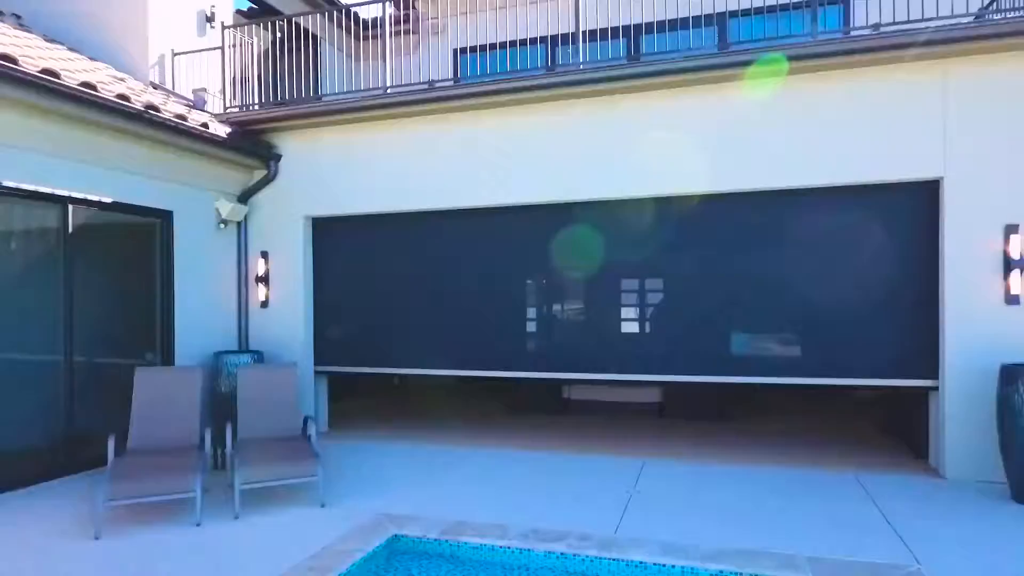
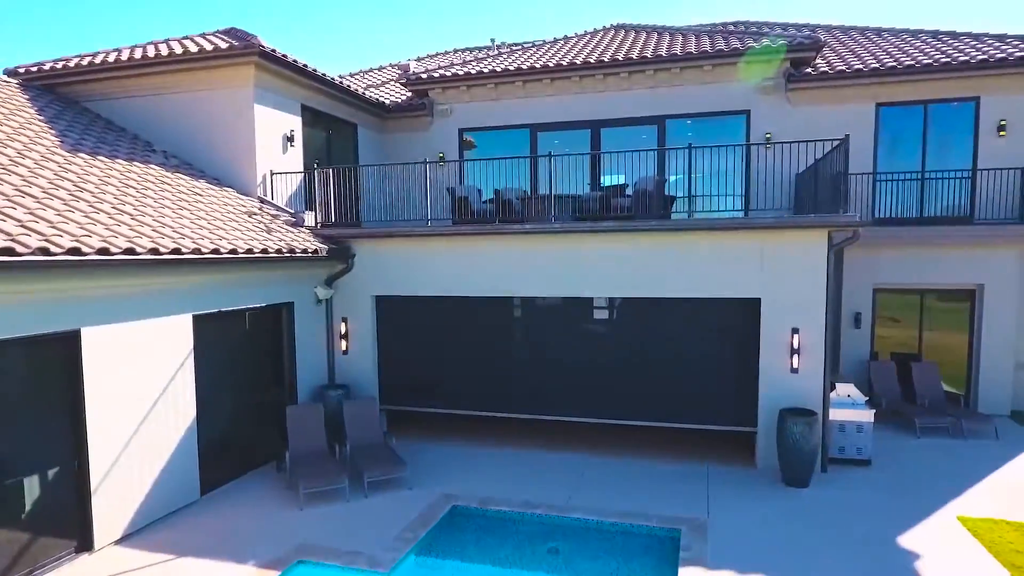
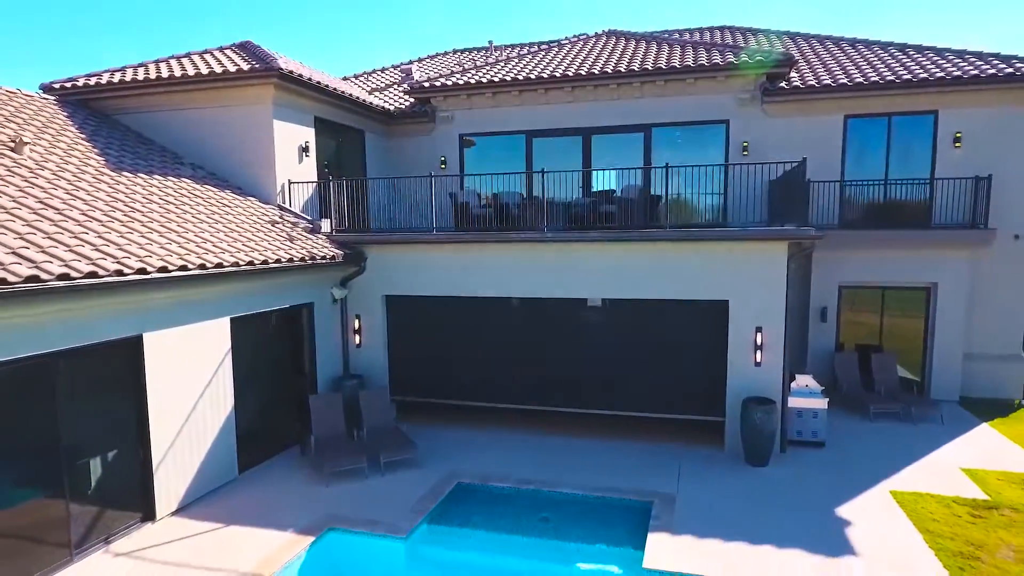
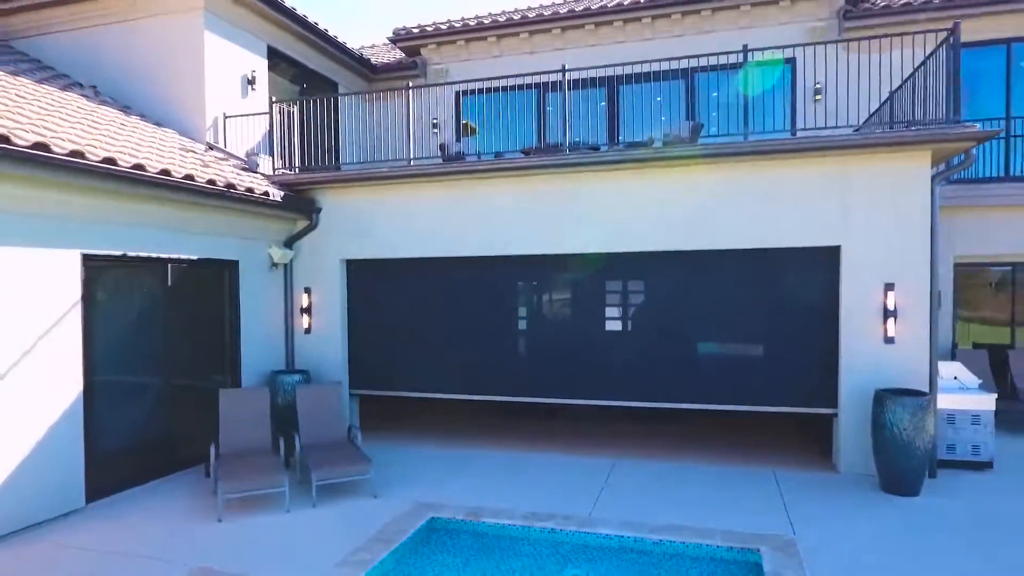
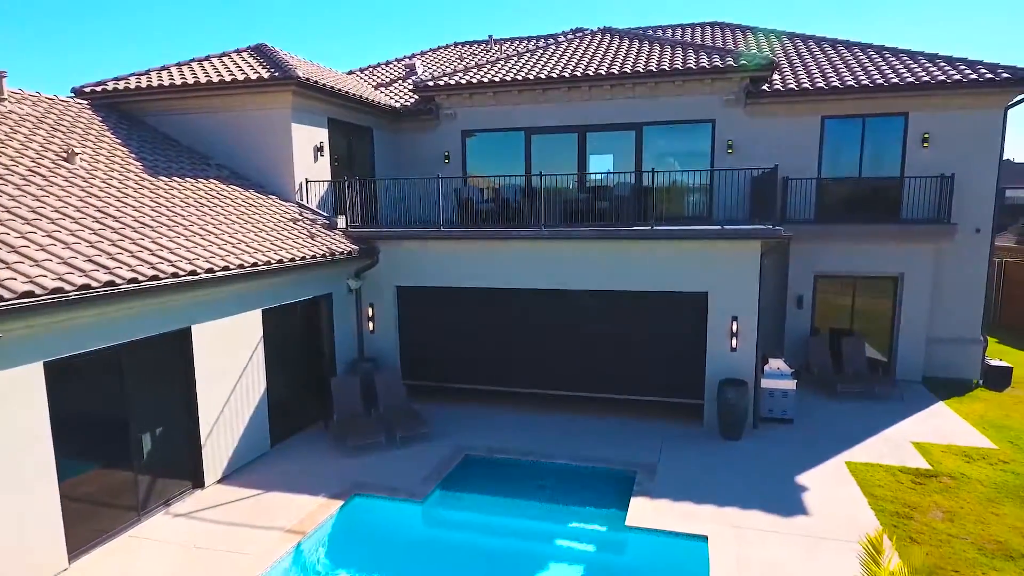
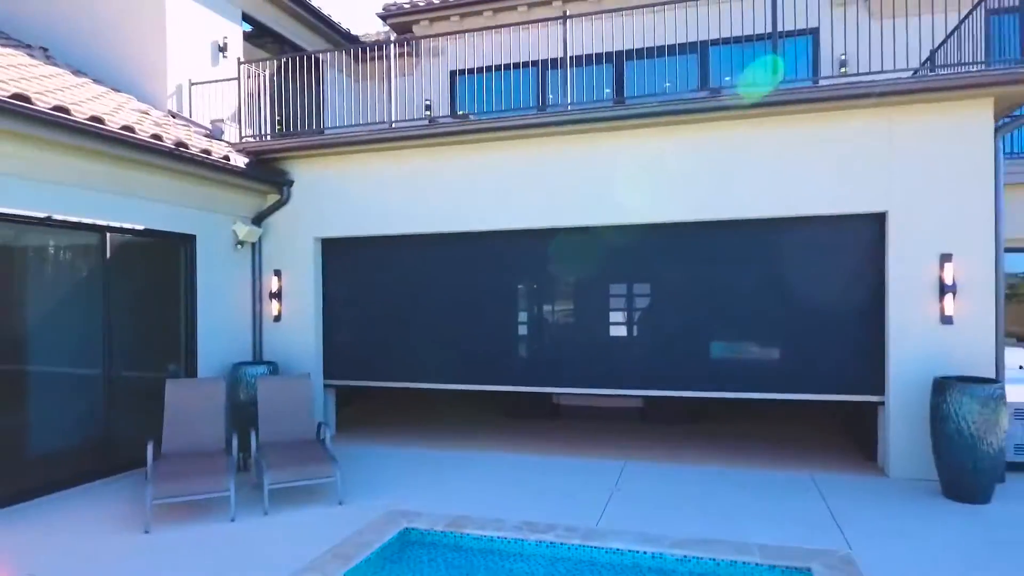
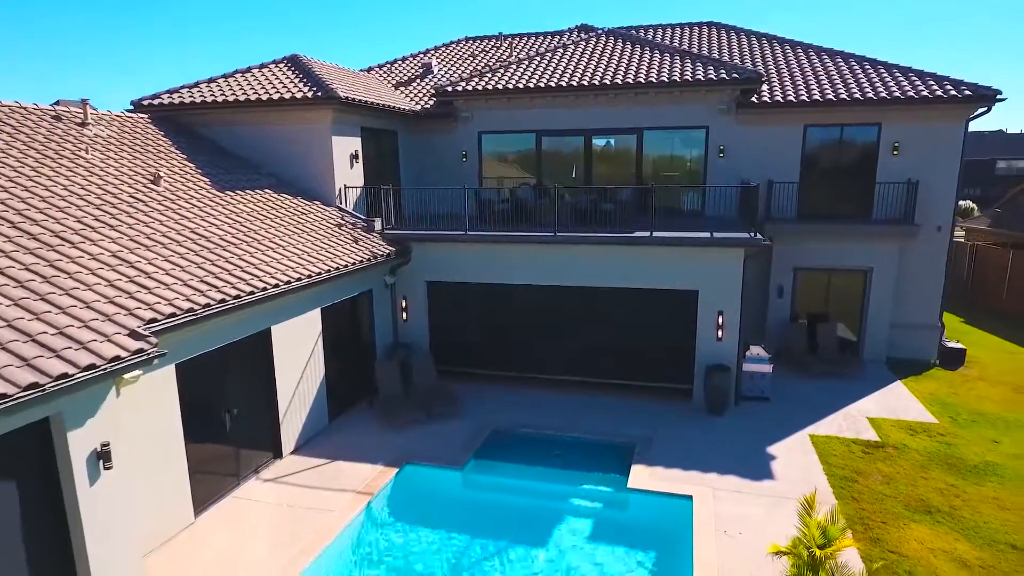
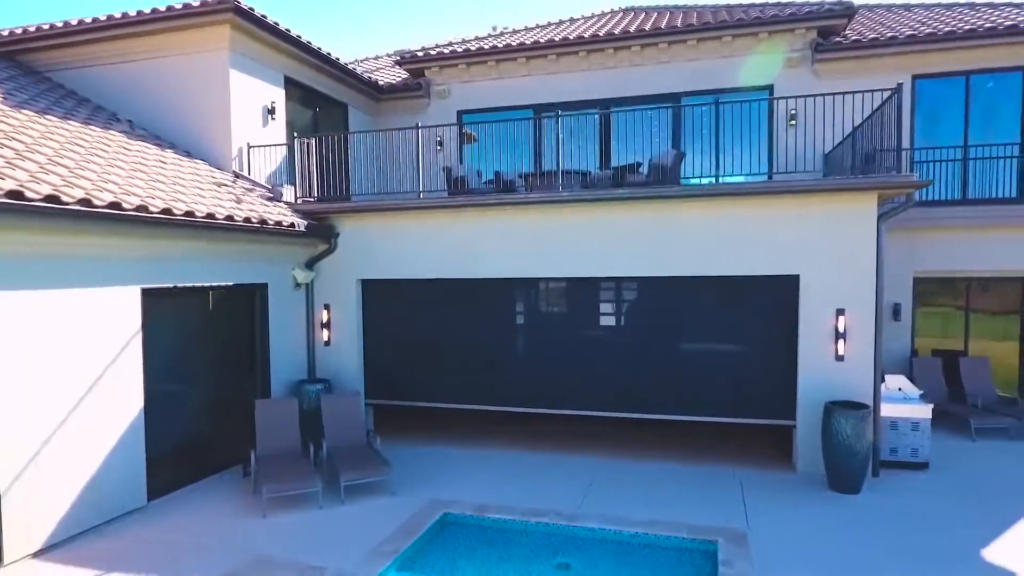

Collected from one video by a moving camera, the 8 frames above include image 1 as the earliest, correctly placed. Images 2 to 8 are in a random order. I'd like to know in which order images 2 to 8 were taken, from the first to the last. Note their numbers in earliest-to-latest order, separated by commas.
6, 4, 8, 2, 3, 5, 7
